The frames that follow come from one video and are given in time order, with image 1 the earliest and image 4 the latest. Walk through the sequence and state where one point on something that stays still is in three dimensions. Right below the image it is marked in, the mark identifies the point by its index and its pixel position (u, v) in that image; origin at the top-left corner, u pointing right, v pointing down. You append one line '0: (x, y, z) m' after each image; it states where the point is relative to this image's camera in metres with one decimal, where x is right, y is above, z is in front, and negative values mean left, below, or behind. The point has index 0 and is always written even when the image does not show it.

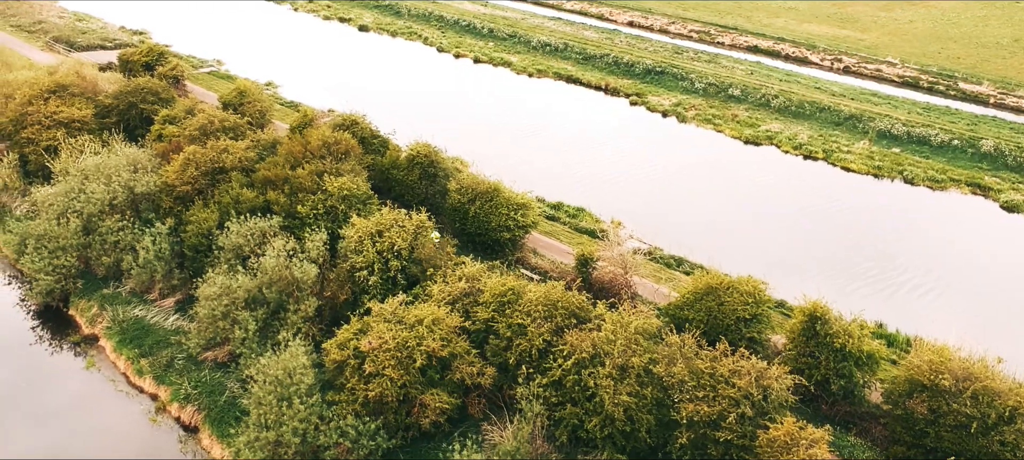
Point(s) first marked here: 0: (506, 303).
0: (-0.1, -1.4, +19.4) m
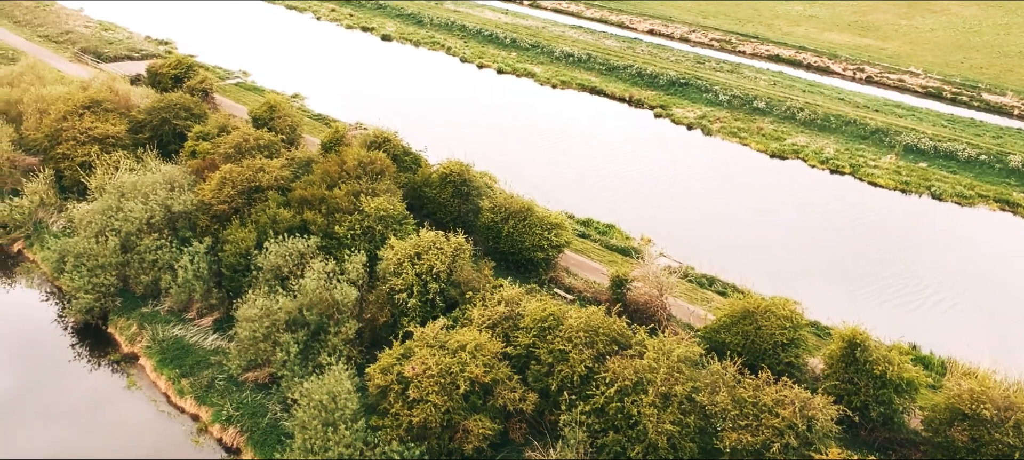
0: (+0.7, -1.9, +19.6) m
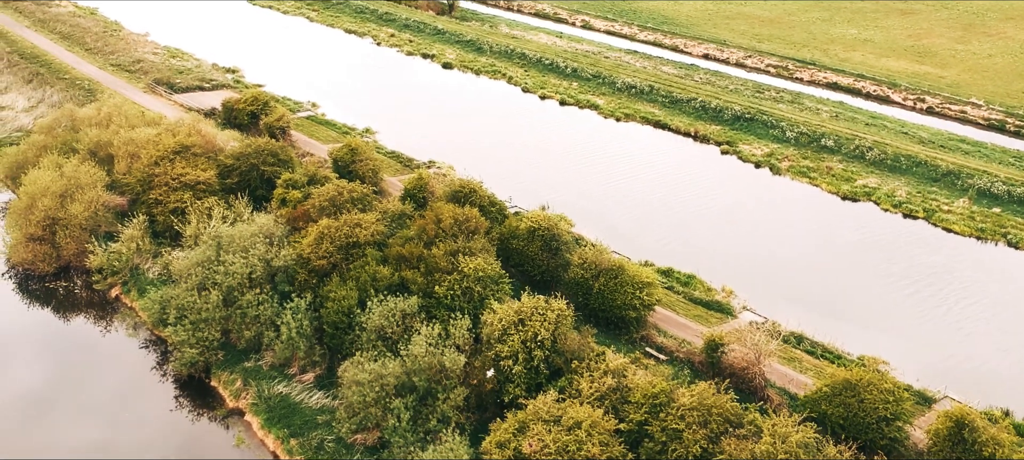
0: (+2.9, -3.5, +19.9) m
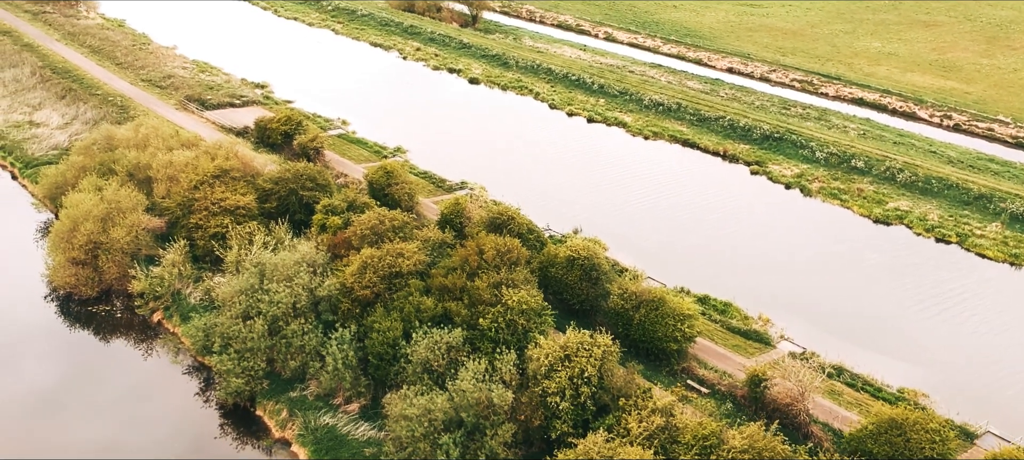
0: (+3.9, -4.3, +20.1) m
